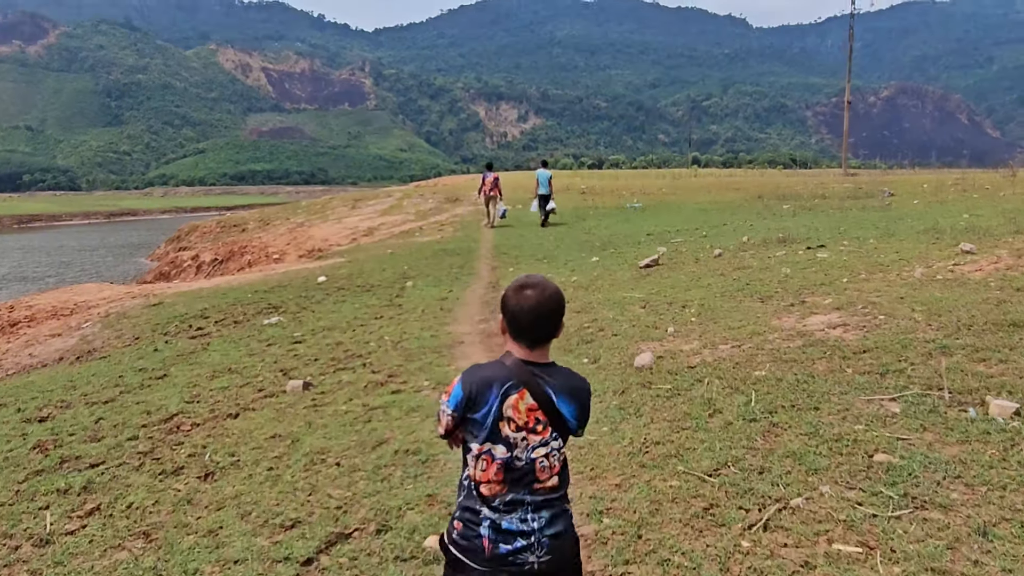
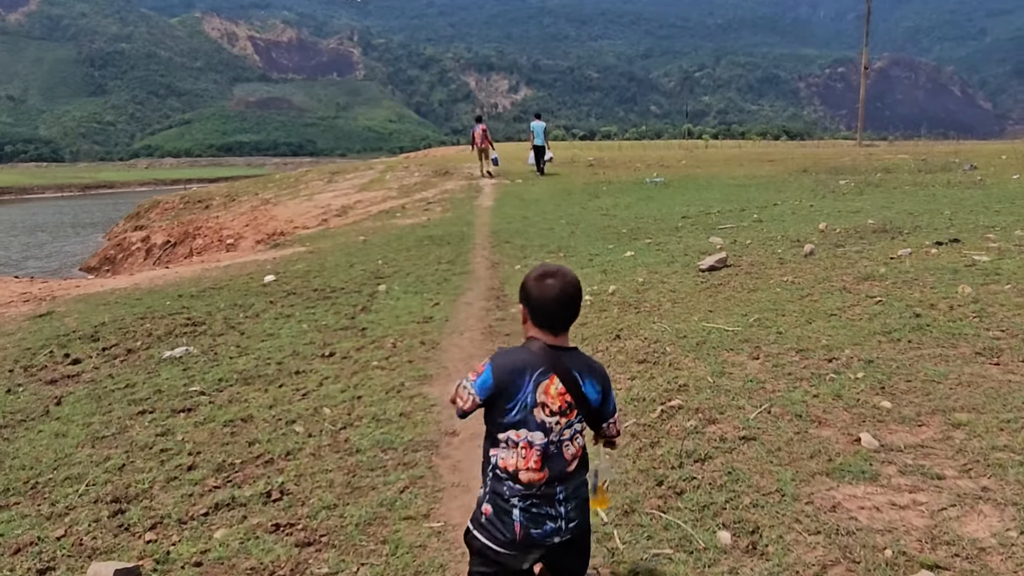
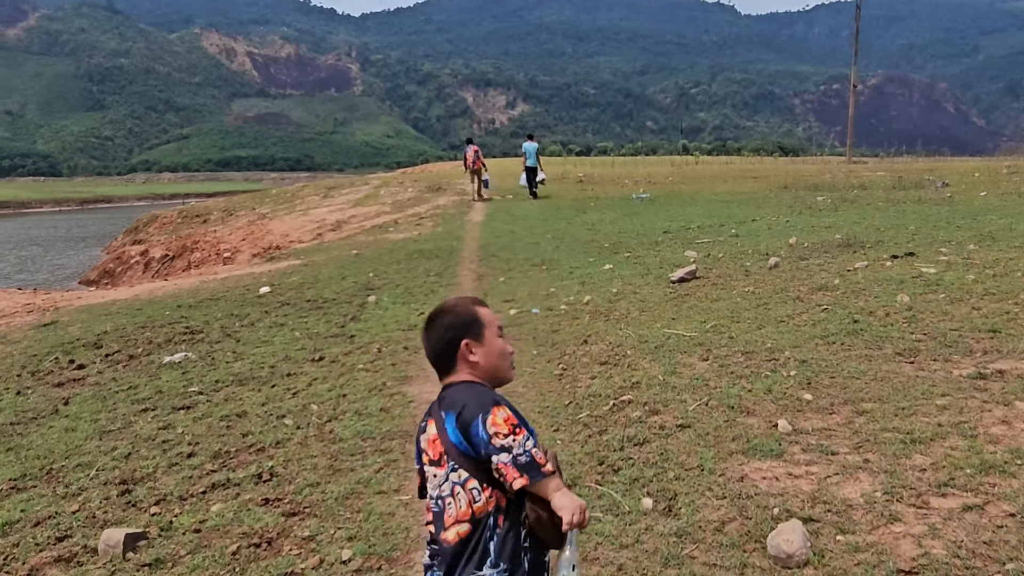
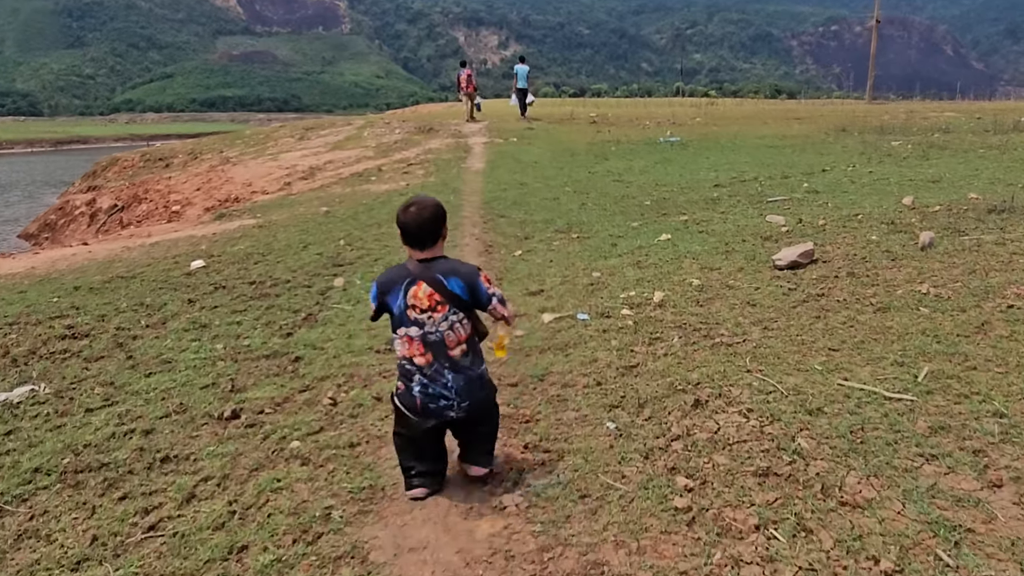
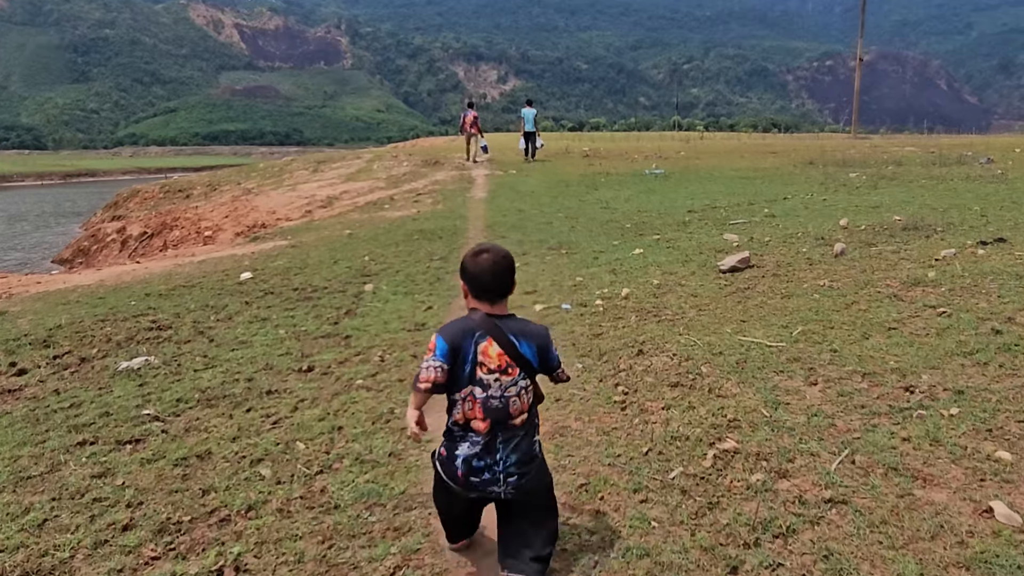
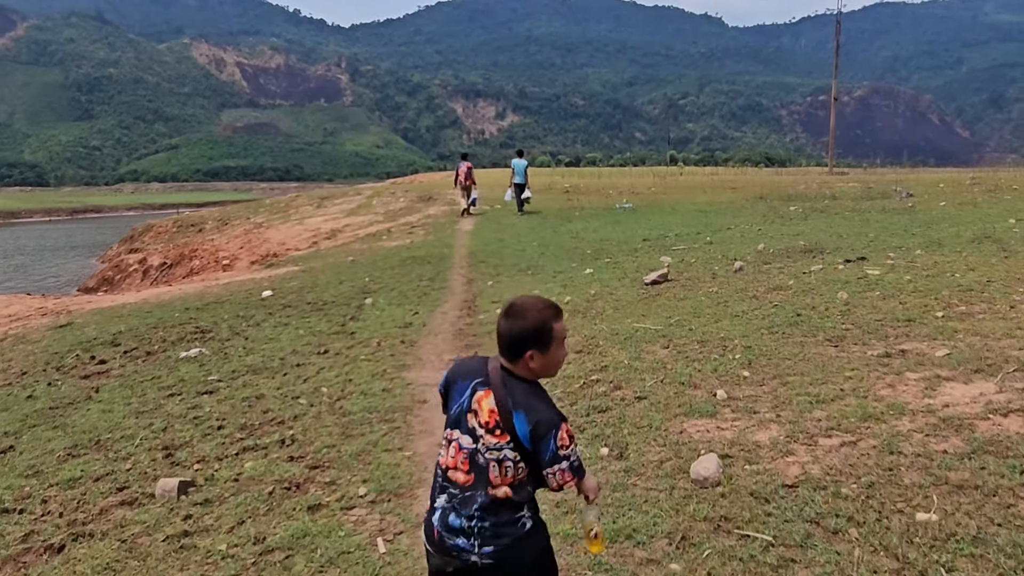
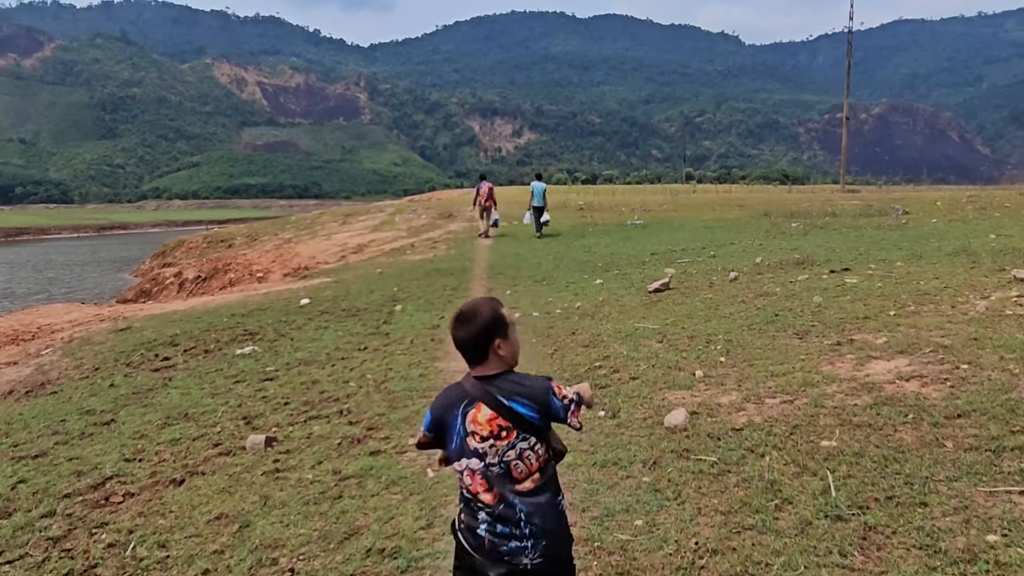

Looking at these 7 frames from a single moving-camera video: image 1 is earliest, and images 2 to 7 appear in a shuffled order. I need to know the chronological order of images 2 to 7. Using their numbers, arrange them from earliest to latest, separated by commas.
7, 6, 3, 2, 5, 4
